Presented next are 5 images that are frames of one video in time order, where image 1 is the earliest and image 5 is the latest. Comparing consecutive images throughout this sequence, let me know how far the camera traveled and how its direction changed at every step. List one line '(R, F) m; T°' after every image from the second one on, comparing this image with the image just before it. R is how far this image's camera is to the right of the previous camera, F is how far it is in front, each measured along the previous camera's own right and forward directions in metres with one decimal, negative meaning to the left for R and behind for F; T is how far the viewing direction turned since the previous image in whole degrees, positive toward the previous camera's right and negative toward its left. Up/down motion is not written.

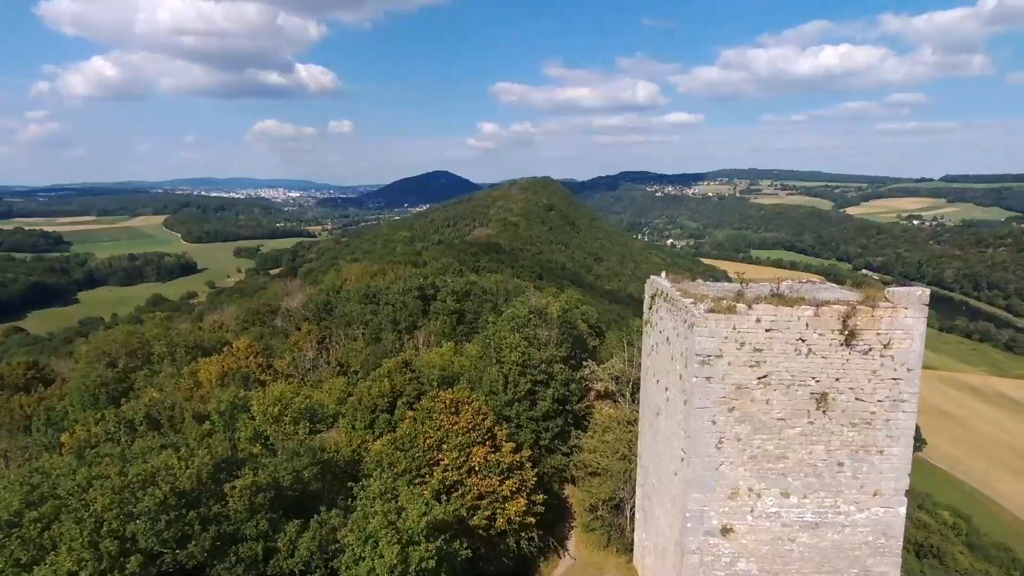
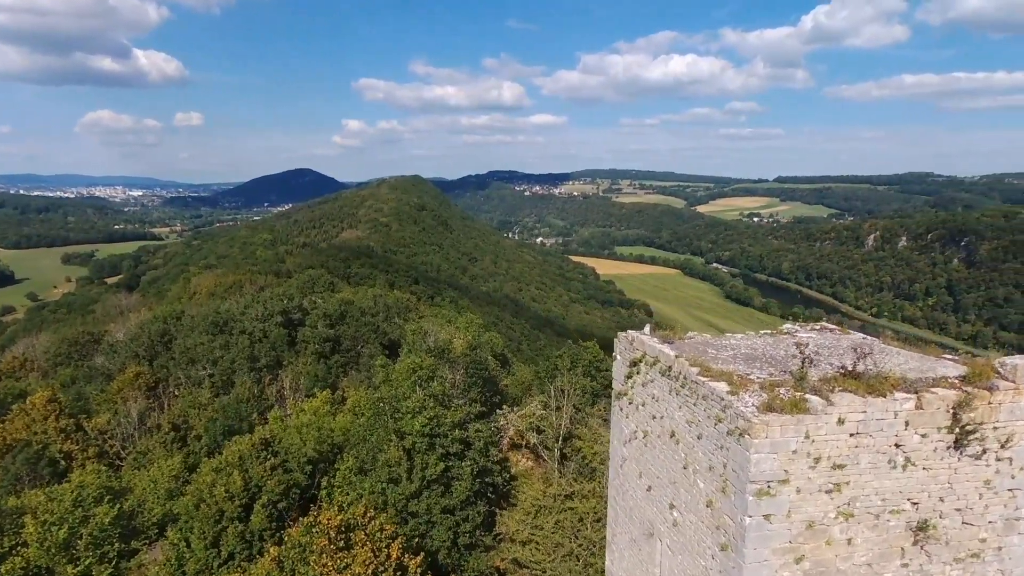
(-0.2, +1.6) m; +11°
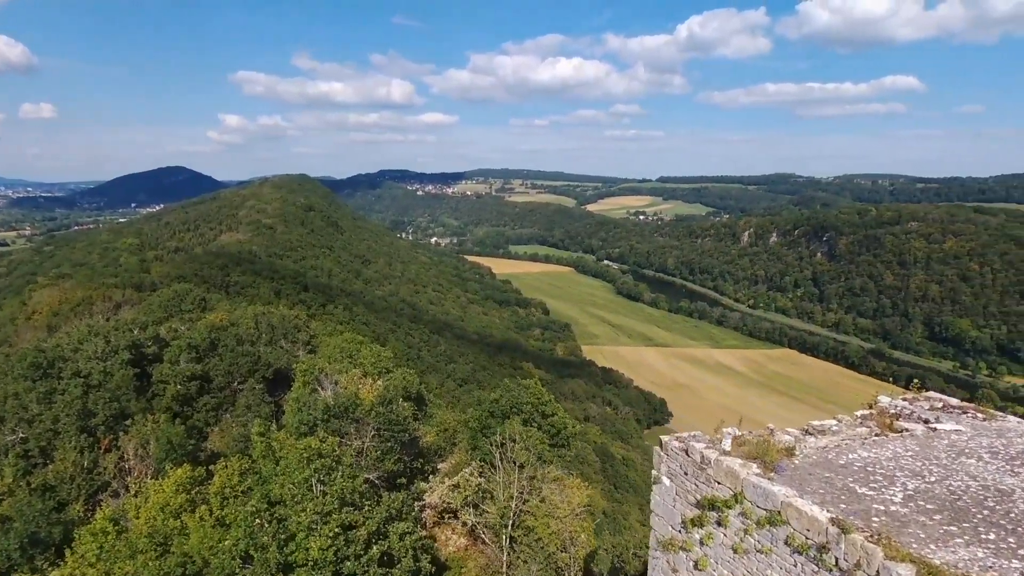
(-0.2, +1.5) m; +9°
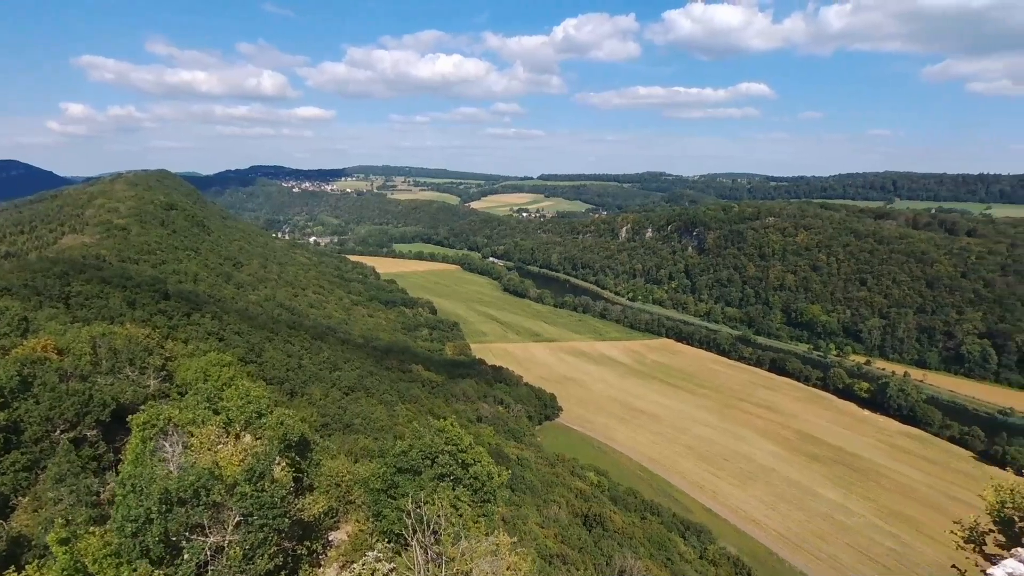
(-0.2, +1.2) m; +10°
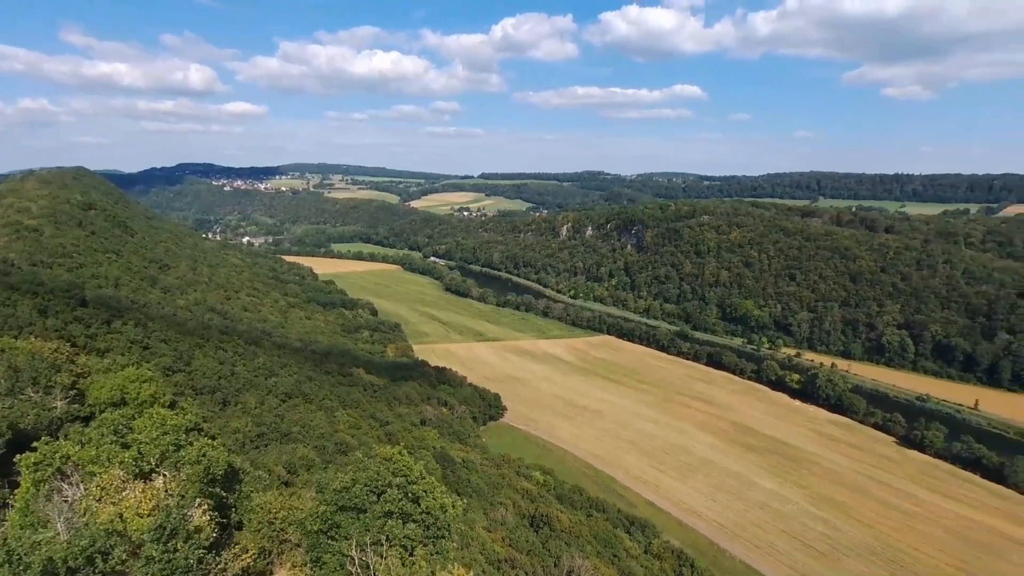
(-0.1, +0.5) m; +5°
